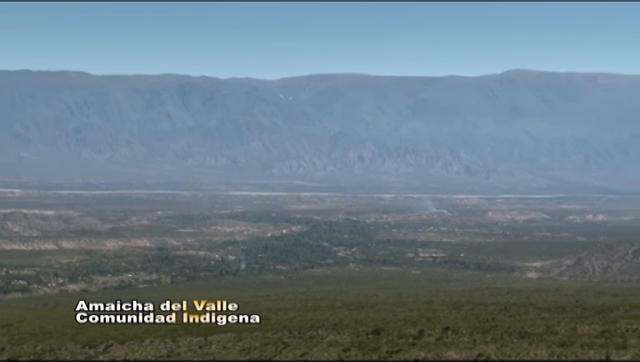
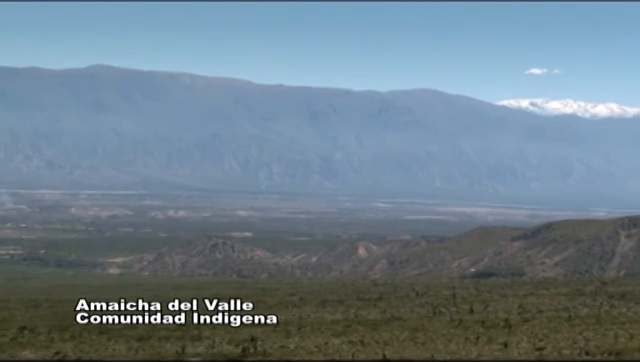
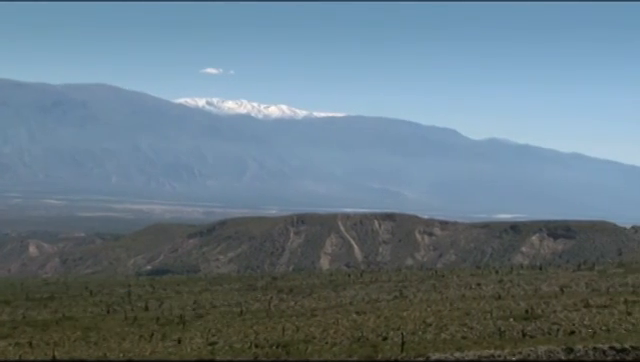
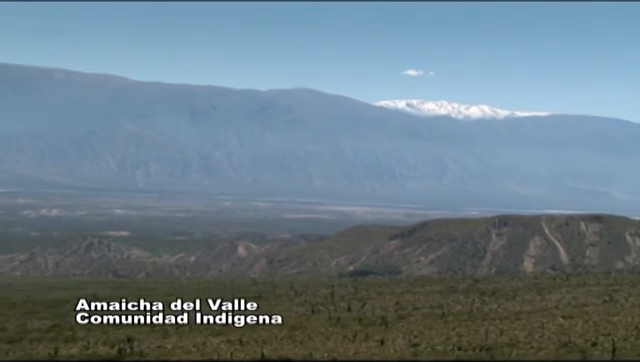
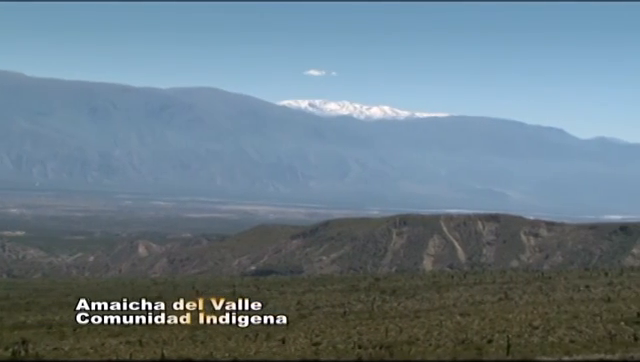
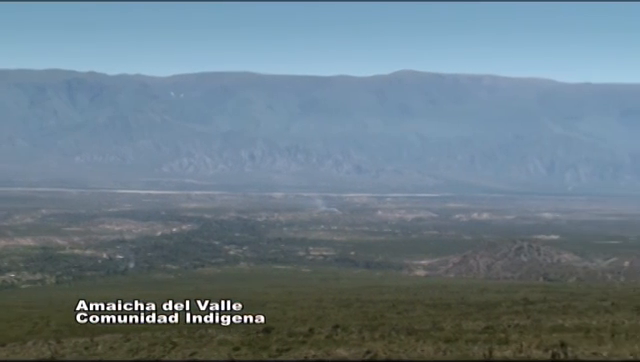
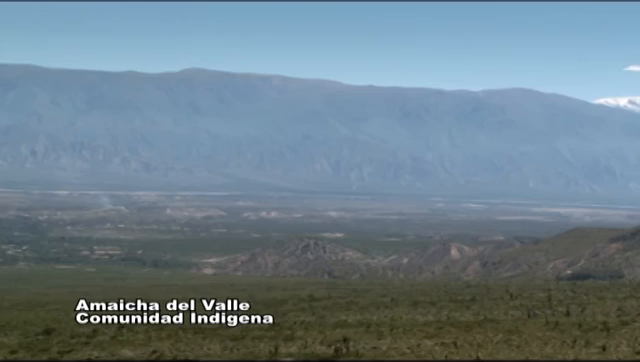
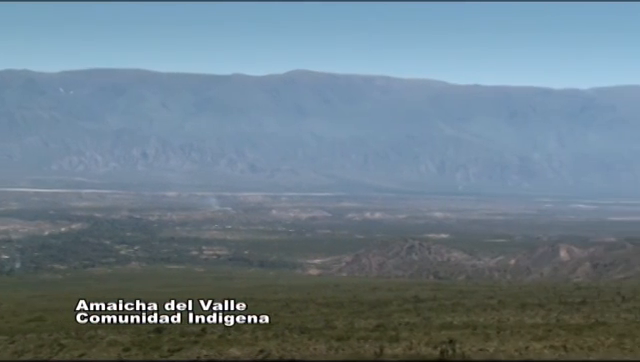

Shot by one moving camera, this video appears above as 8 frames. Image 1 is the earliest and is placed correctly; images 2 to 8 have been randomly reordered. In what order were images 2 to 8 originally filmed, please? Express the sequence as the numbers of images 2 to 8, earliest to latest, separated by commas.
6, 8, 7, 2, 4, 5, 3
